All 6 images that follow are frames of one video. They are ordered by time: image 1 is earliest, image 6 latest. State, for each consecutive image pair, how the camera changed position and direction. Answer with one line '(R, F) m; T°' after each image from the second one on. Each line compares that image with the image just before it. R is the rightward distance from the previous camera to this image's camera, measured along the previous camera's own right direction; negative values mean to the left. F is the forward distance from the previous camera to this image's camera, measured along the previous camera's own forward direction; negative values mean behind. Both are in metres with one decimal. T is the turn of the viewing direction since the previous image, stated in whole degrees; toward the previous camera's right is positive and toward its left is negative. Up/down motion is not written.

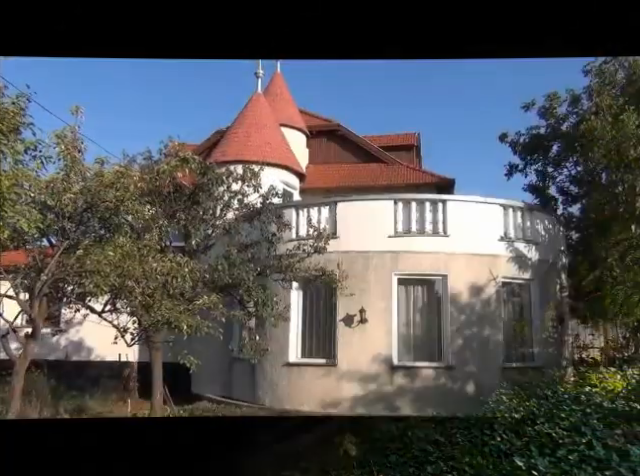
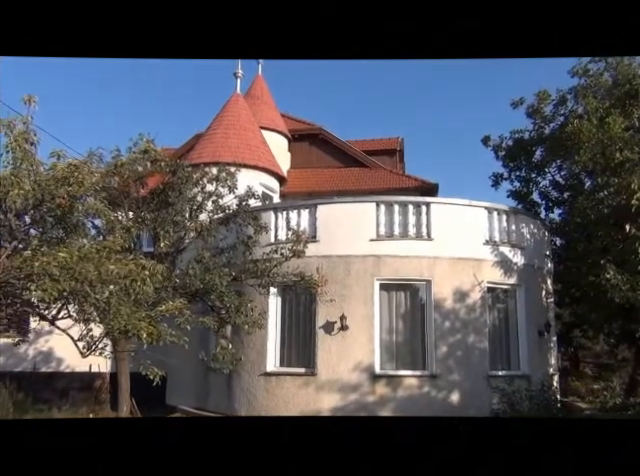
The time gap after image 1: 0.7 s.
(+0.1, +0.4) m; +2°
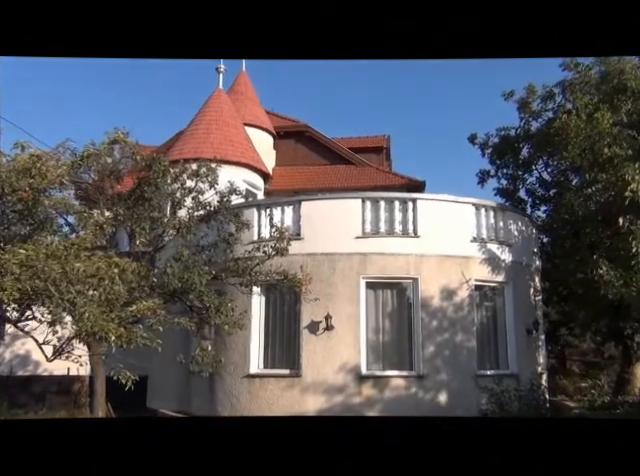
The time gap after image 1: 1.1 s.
(0.0, +0.2) m; +1°
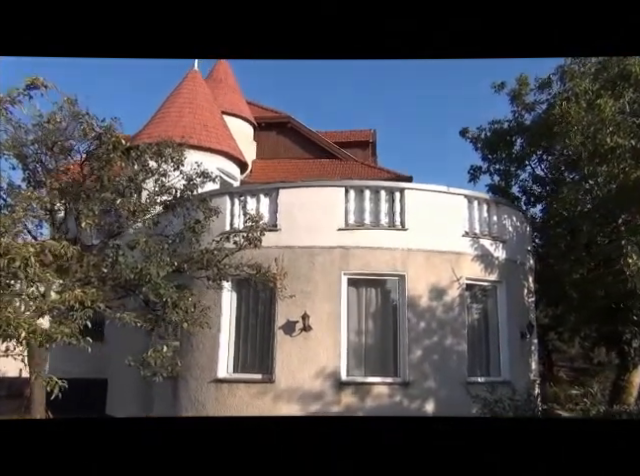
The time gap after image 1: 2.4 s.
(+0.1, +0.8) m; +2°
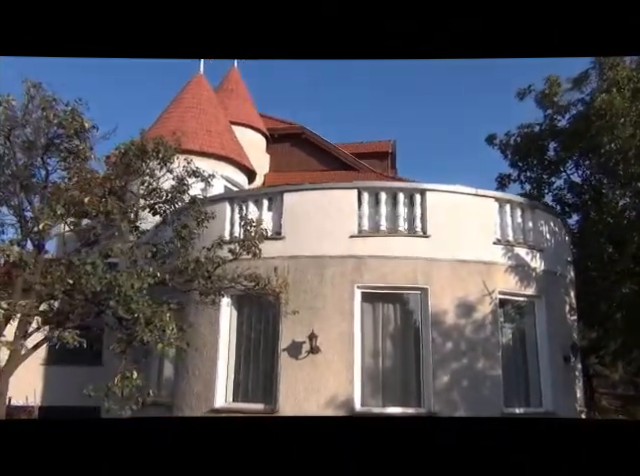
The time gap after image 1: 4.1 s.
(+0.2, +1.0) m; -2°
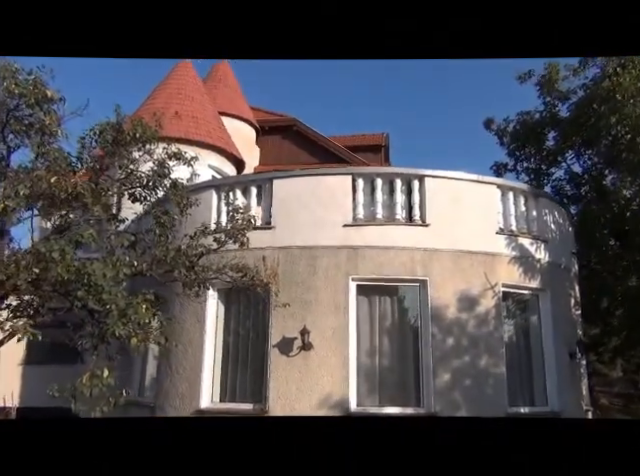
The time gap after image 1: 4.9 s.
(0.0, +0.4) m; +1°
